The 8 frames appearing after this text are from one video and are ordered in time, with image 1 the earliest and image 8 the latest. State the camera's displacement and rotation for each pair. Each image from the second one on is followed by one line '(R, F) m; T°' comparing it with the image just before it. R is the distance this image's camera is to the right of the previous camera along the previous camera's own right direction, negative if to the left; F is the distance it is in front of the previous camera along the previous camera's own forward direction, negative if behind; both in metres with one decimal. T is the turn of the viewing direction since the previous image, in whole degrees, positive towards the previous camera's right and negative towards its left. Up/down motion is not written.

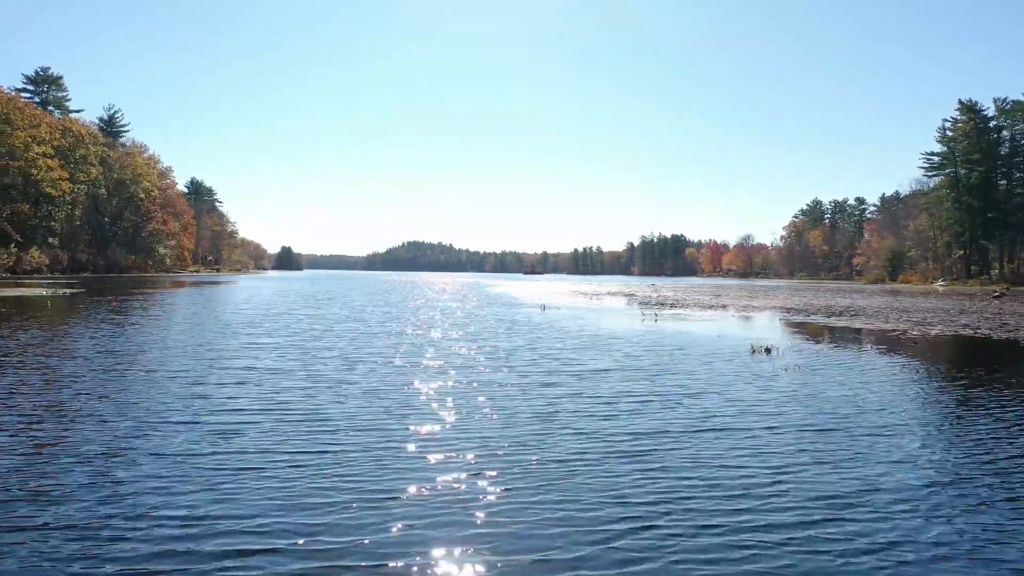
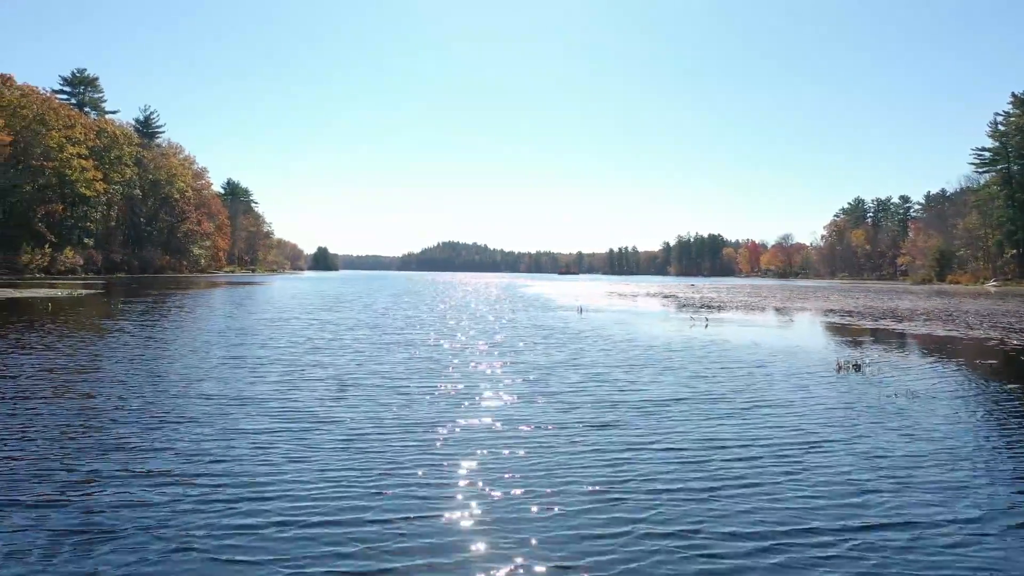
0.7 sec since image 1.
(0.0, +1.6) m; -3°
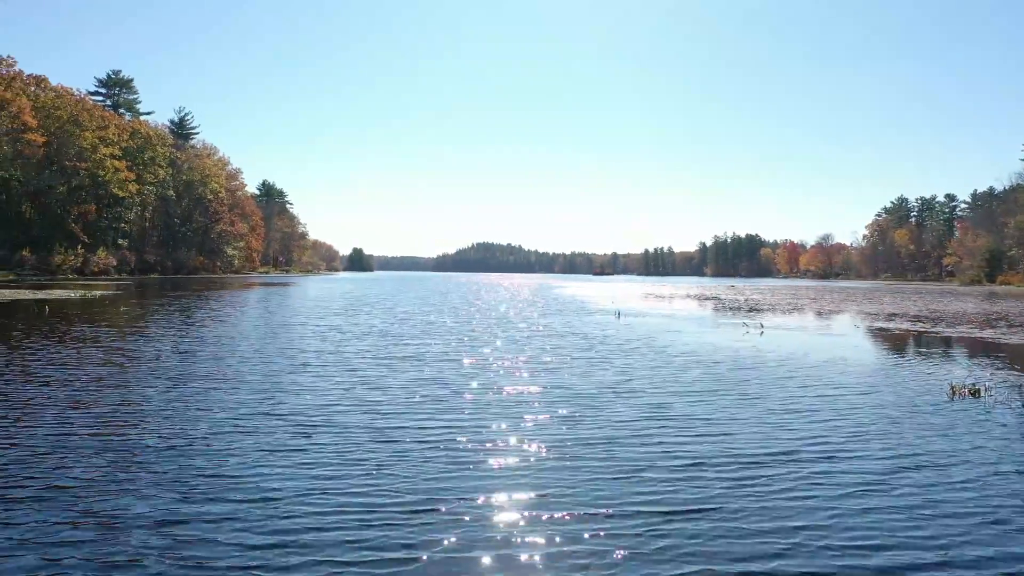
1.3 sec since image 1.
(0.0, +1.5) m; -3°
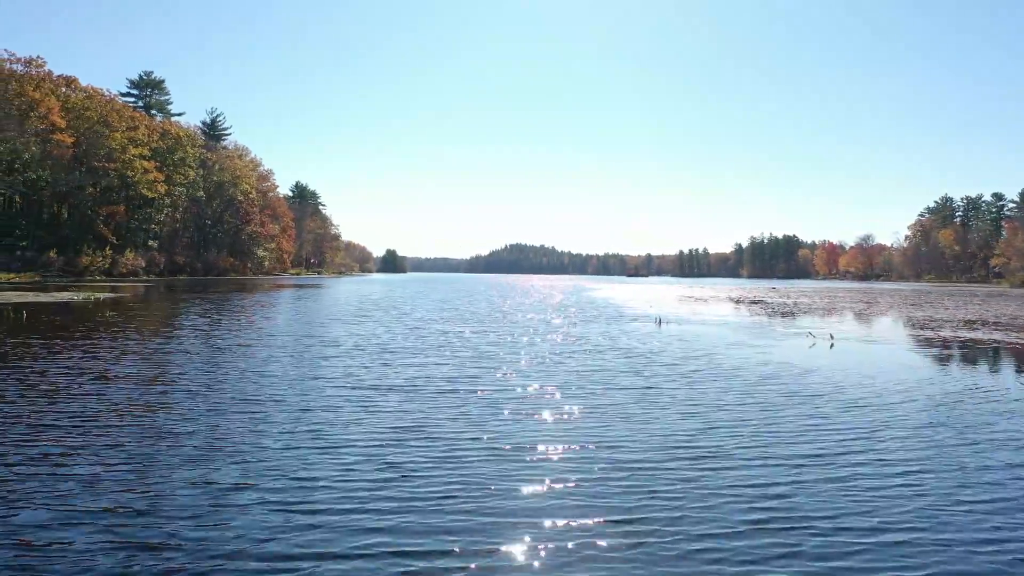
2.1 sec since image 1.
(+0.1, +1.6) m; -3°
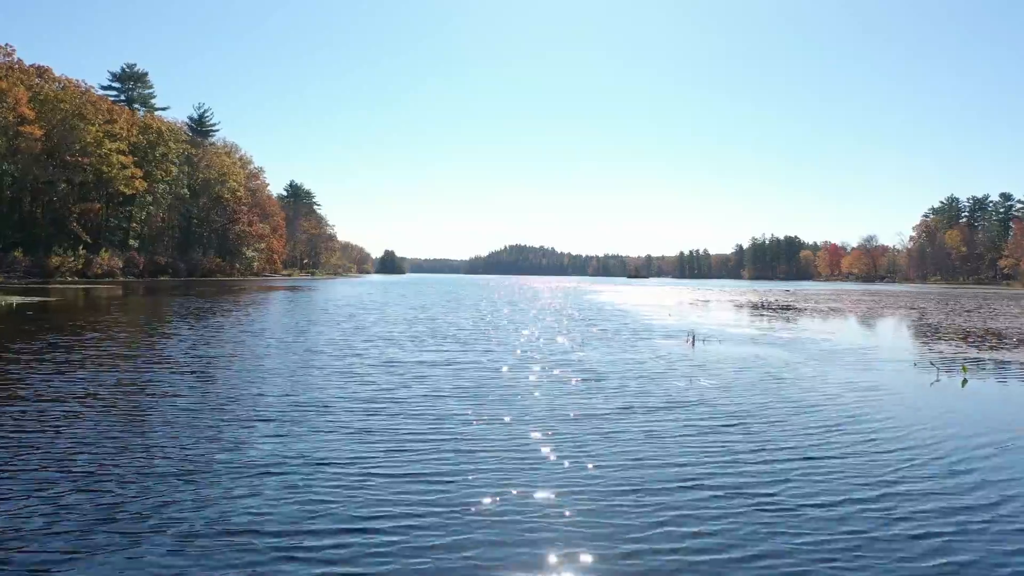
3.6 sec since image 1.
(+0.1, +2.7) m; 0°
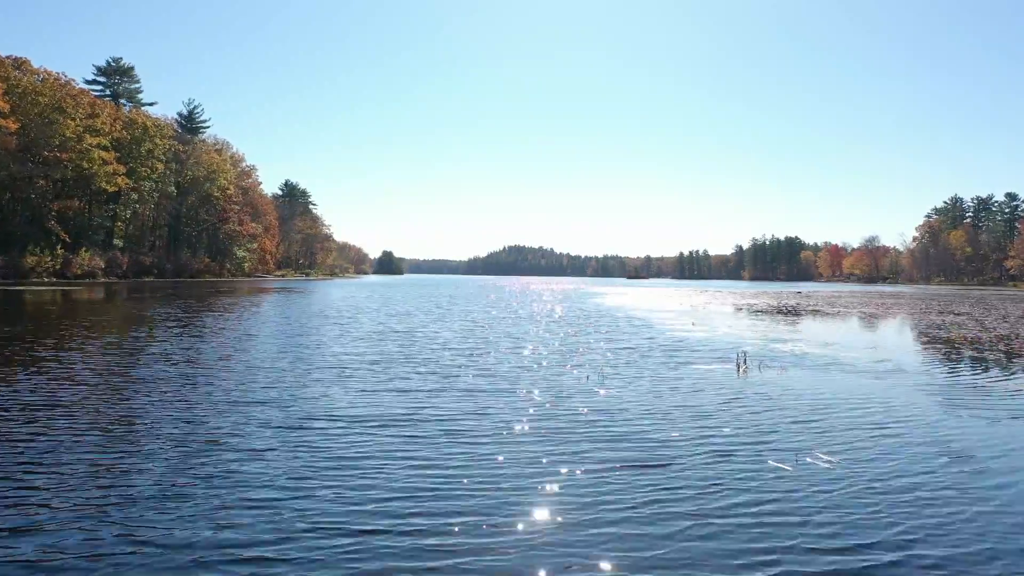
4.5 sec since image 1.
(0.0, +1.9) m; 0°
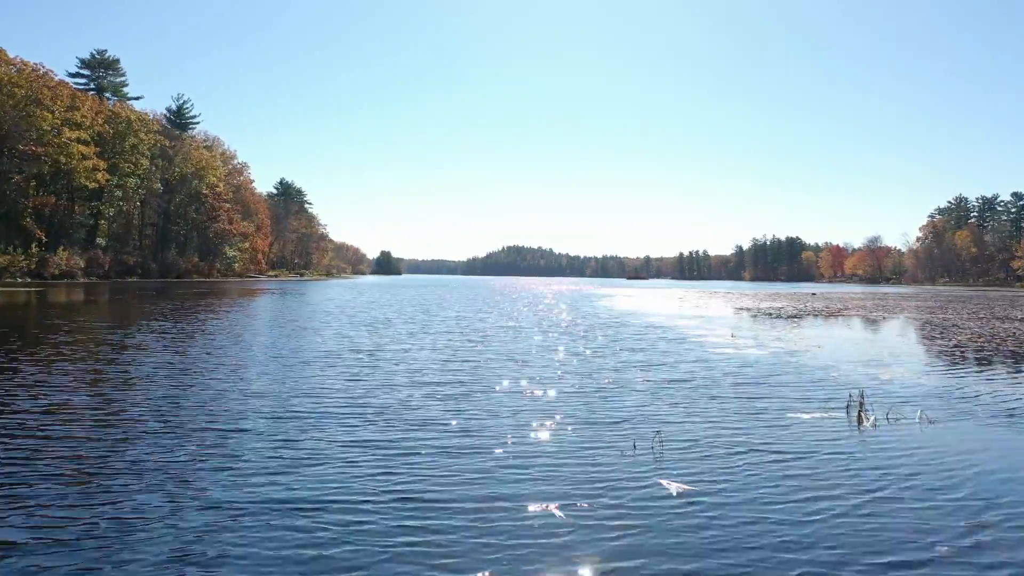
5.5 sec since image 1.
(0.0, +2.0) m; 0°
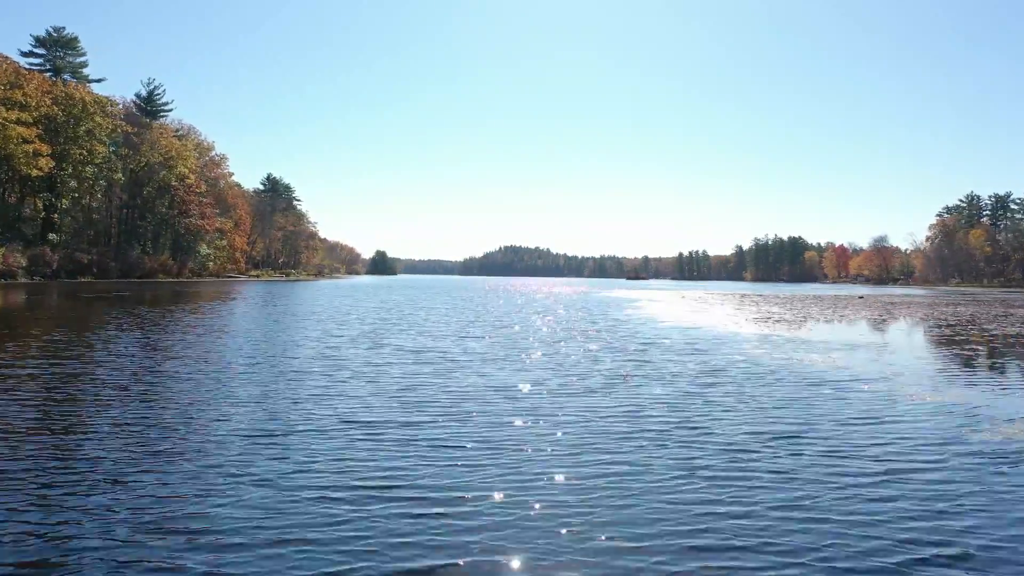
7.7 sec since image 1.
(-0.1, +5.0) m; 0°
